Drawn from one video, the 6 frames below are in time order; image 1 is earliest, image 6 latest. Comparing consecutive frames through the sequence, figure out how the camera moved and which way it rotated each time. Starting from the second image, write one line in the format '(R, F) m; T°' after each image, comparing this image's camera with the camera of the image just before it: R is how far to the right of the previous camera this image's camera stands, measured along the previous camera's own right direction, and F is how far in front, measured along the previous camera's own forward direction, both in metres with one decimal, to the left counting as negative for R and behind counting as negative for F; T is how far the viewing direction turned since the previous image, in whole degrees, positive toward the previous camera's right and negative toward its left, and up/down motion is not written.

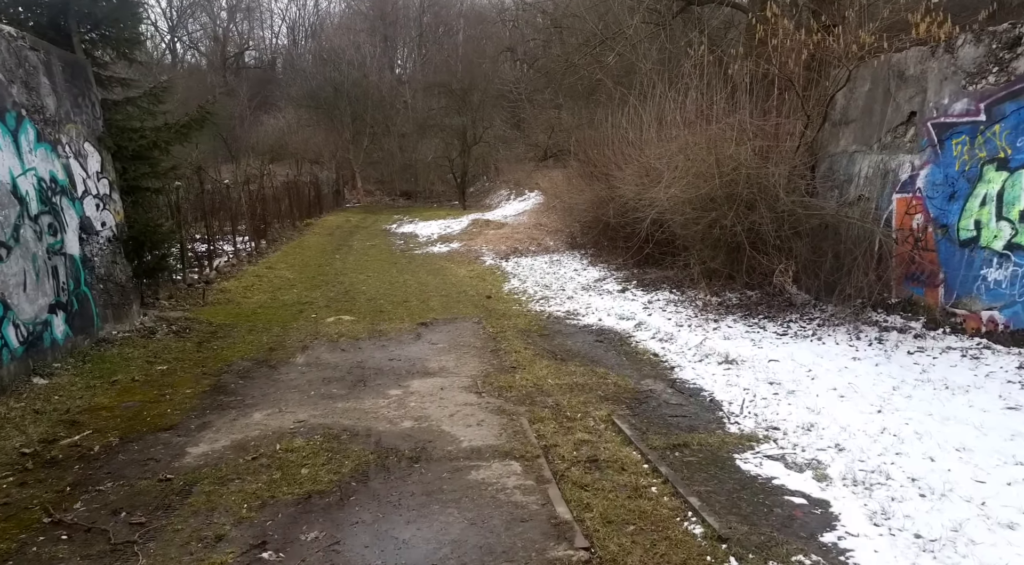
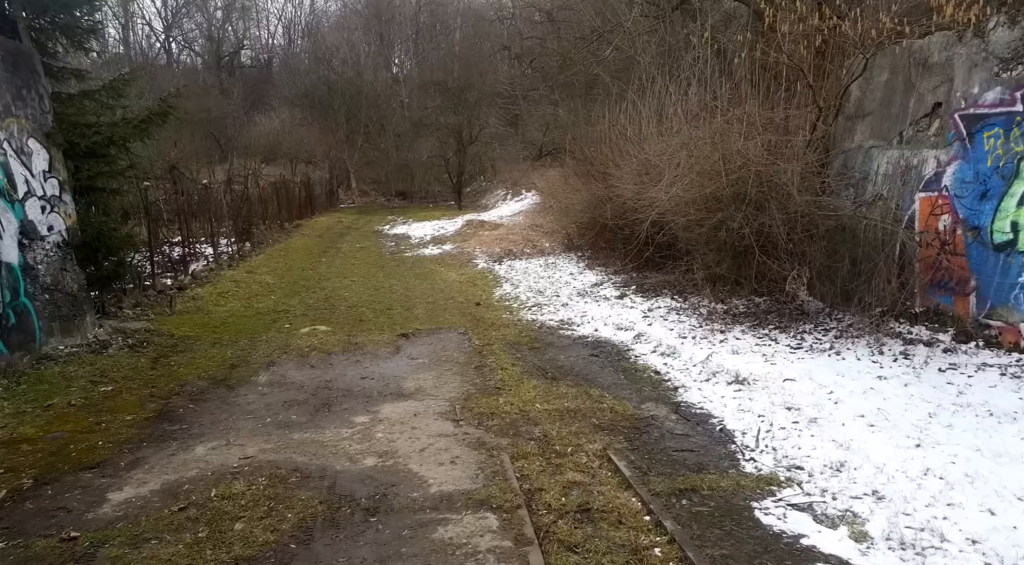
(+0.1, +0.7) m; 0°
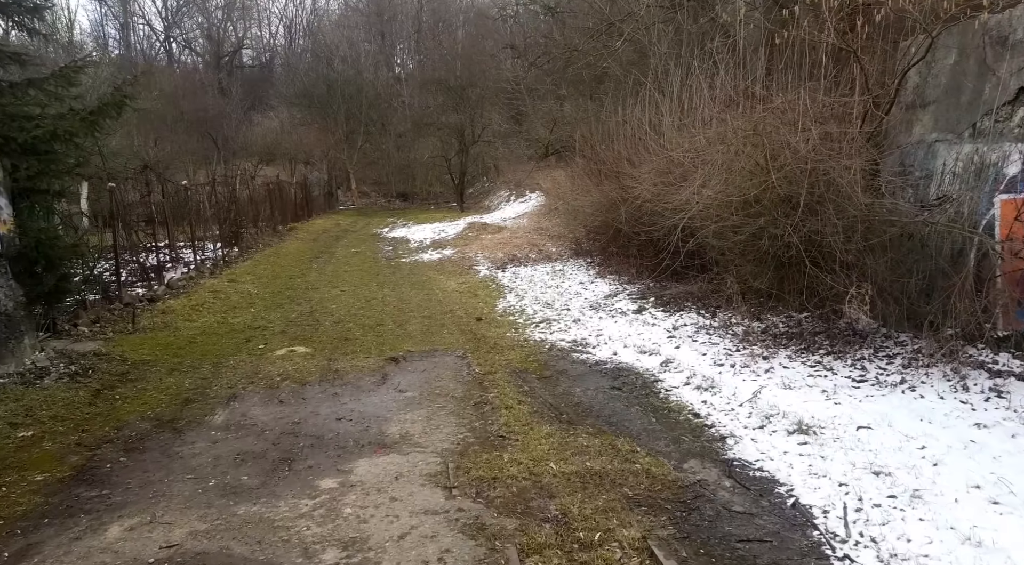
(0.0, +1.2) m; 0°
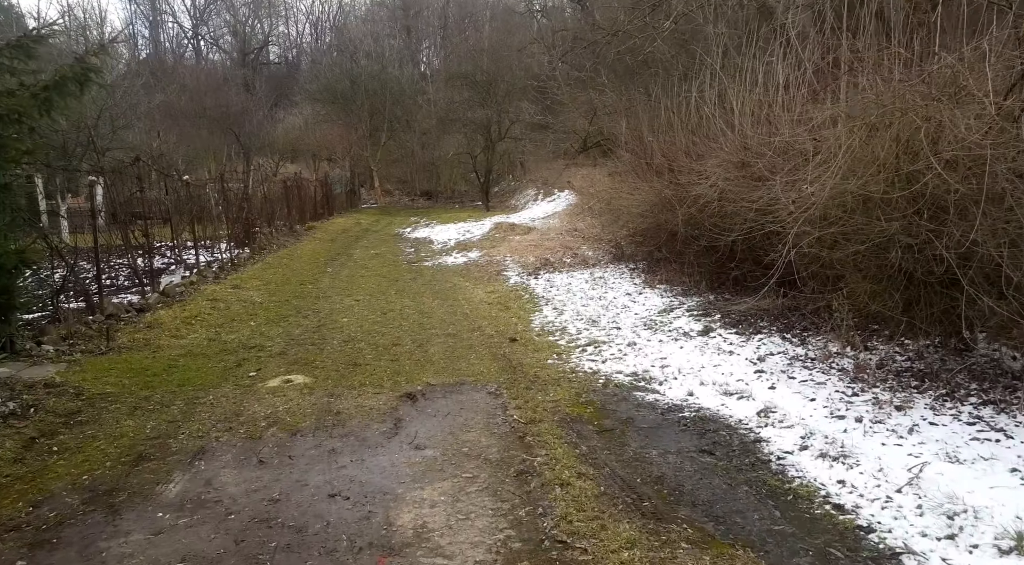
(-0.2, +1.5) m; -2°
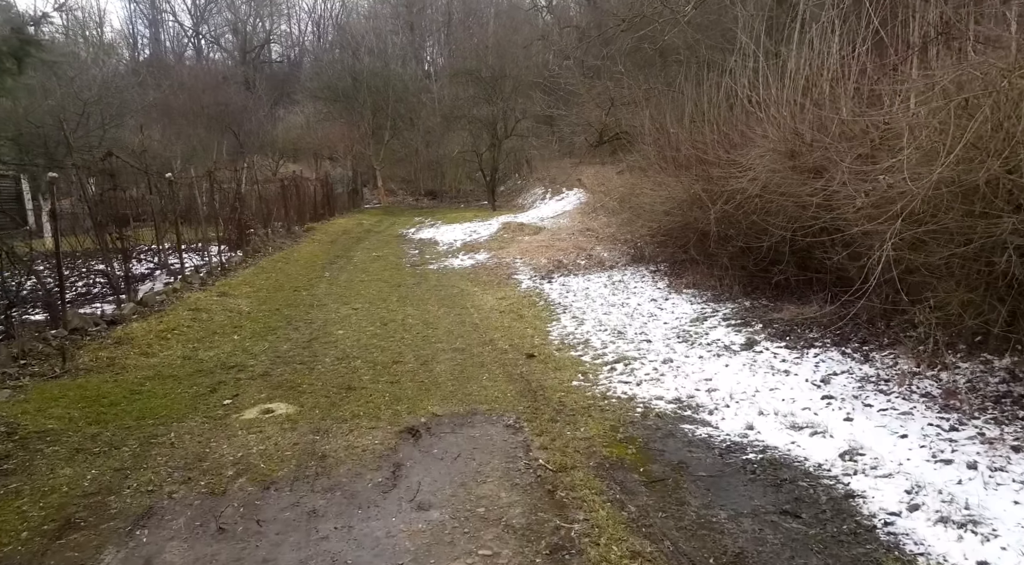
(-0.1, +1.0) m; 0°
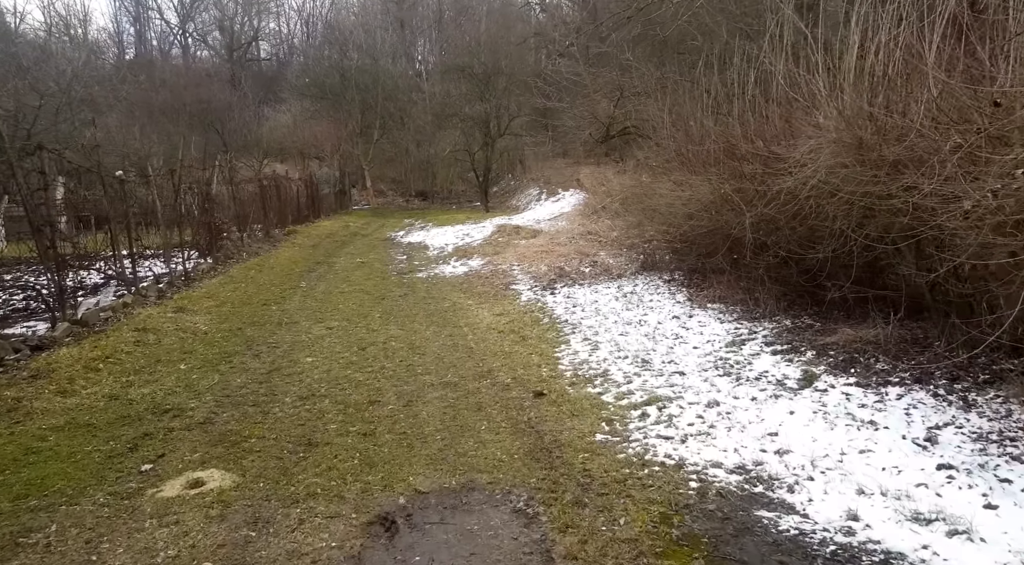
(-0.1, +1.4) m; +1°
